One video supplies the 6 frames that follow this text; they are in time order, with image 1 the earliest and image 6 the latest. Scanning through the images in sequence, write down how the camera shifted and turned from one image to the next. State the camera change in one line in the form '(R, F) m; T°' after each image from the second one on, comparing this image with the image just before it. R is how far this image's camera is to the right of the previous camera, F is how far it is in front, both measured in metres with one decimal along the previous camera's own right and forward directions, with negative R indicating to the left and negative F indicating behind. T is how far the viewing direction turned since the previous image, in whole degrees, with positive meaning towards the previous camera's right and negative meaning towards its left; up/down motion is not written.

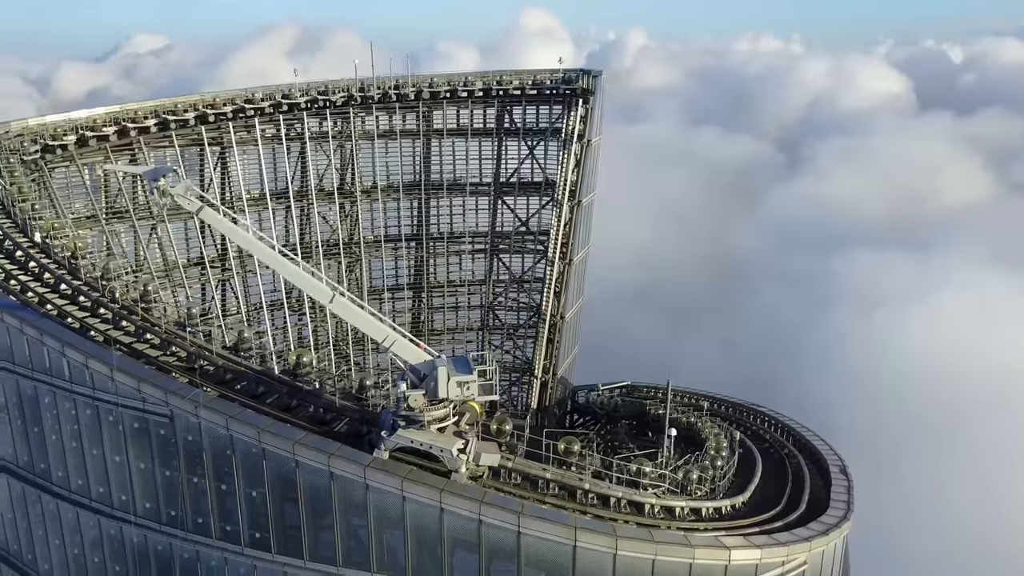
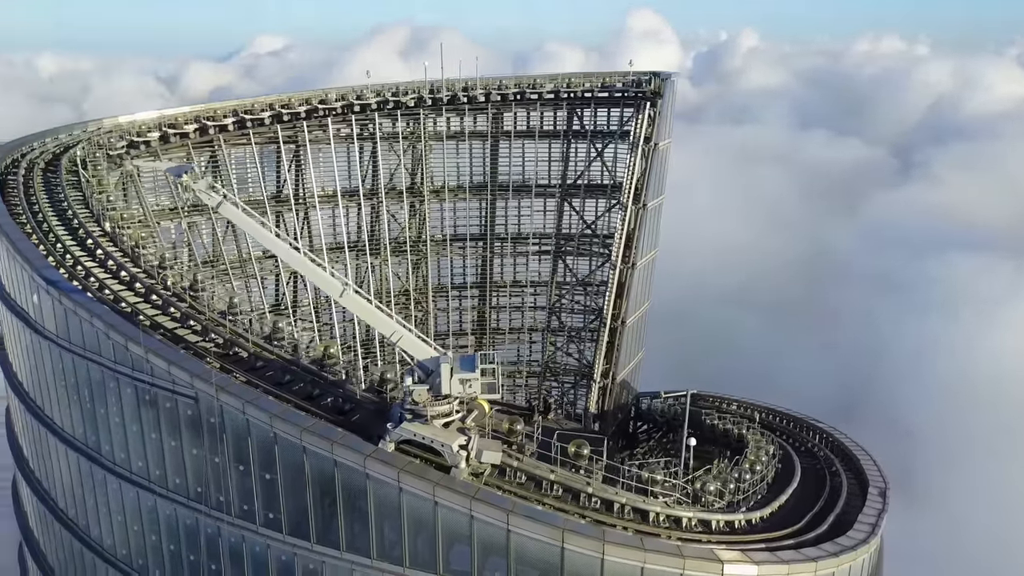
(+2.5, -0.2) m; -7°
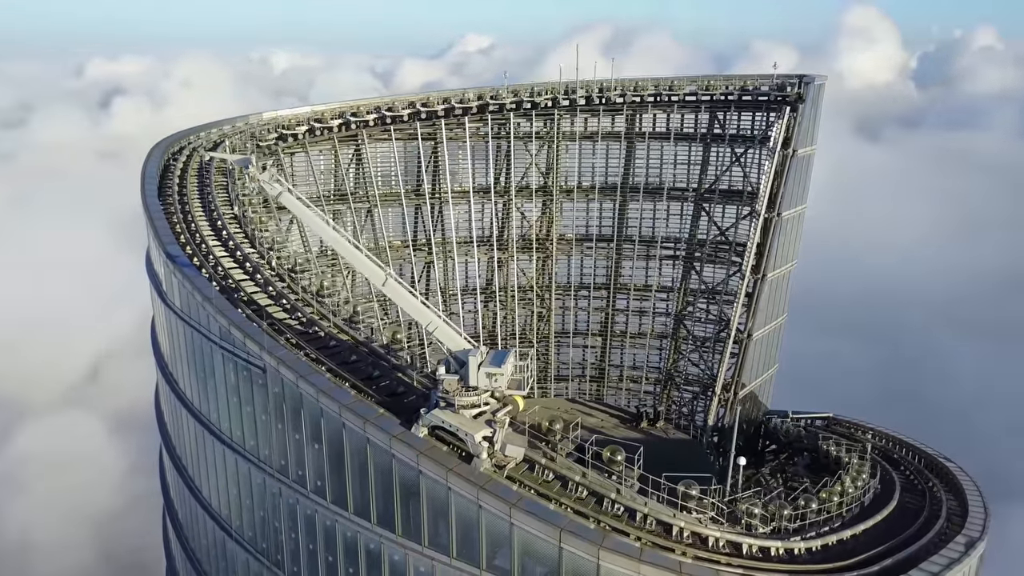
(+4.3, -0.1) m; -13°
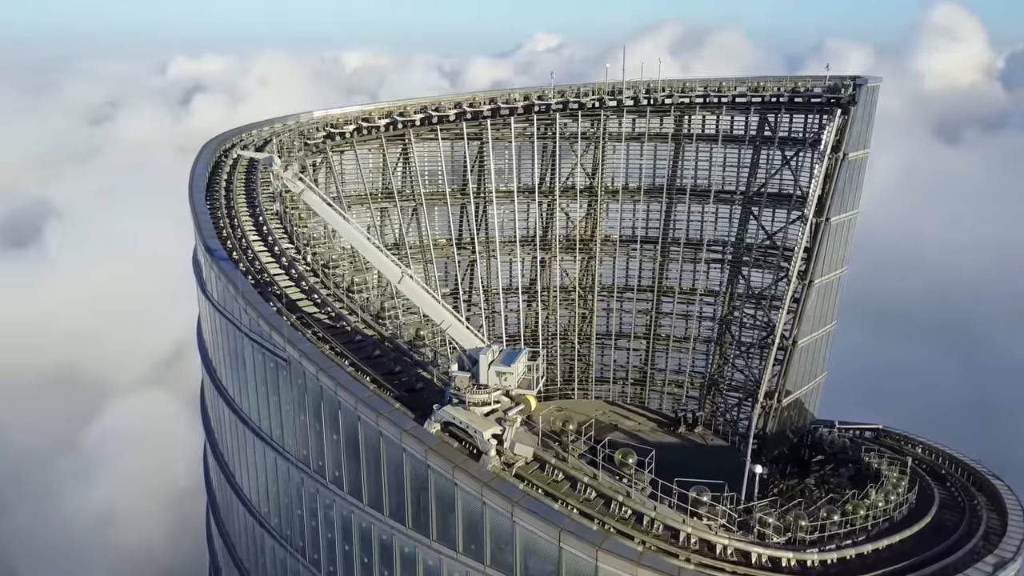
(+1.5, -0.2) m; -4°
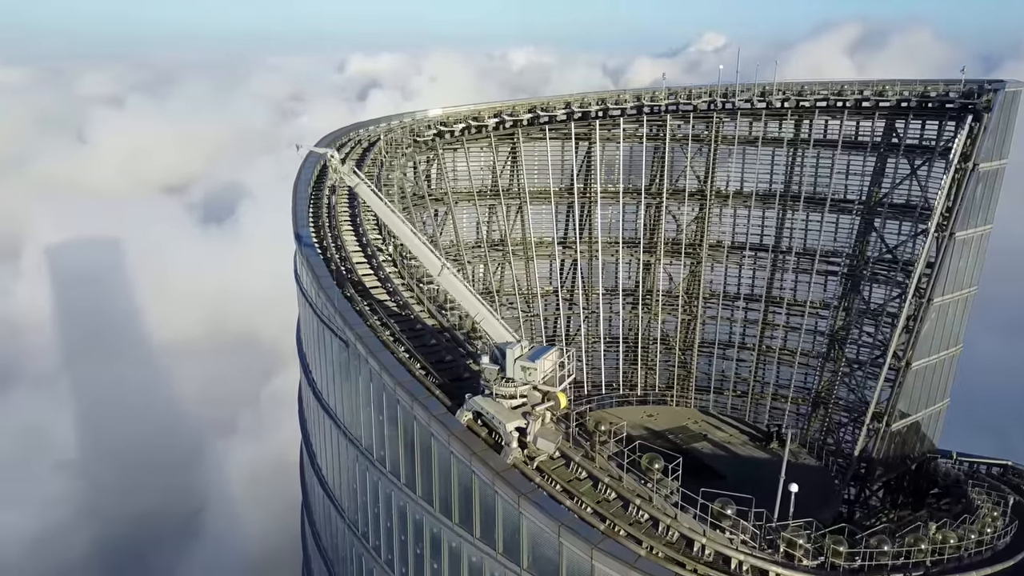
(+3.6, -0.3) m; -11°
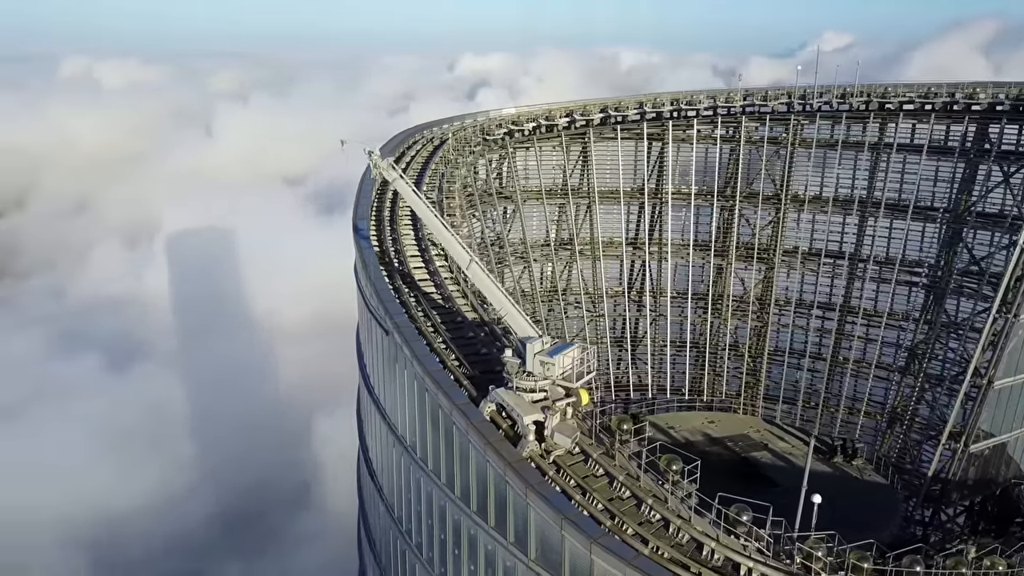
(+2.3, -0.3) m; -7°
